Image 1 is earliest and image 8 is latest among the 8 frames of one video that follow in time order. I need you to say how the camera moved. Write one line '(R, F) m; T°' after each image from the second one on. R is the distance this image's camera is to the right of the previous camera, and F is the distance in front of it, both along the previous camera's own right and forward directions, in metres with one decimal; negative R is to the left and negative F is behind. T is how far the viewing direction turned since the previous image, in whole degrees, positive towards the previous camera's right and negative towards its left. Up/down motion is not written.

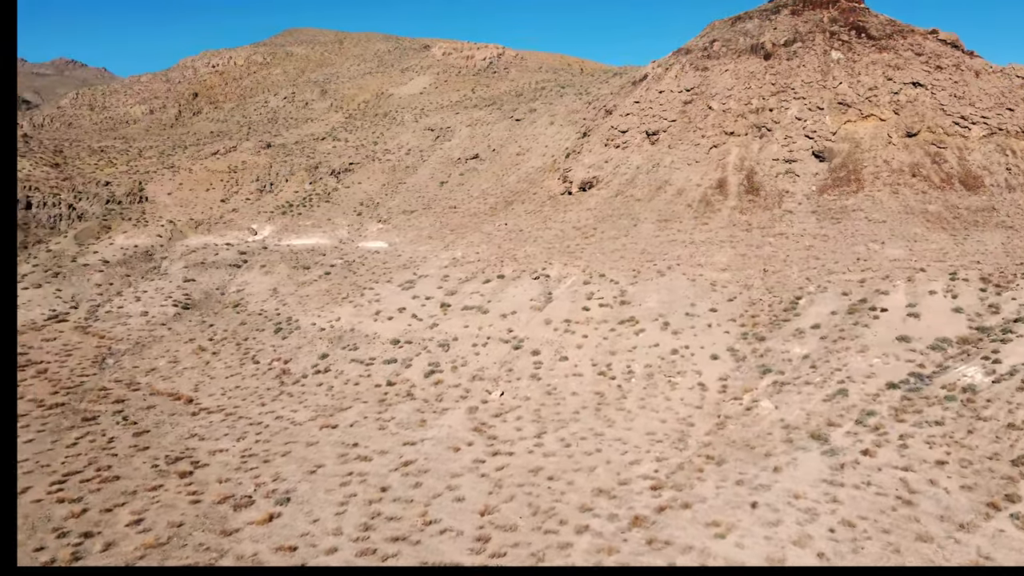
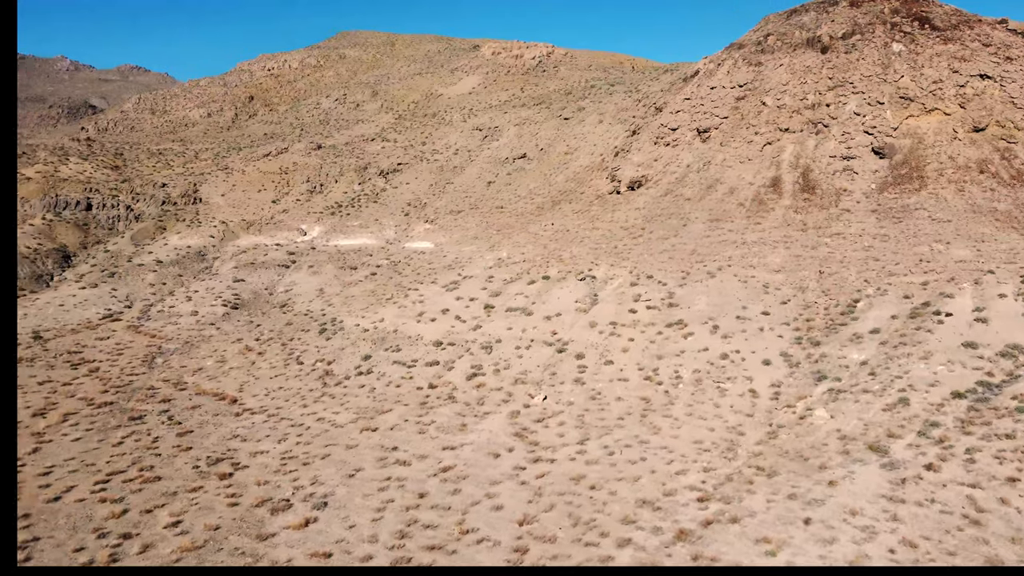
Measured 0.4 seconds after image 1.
(-0.1, +0.3) m; -4°
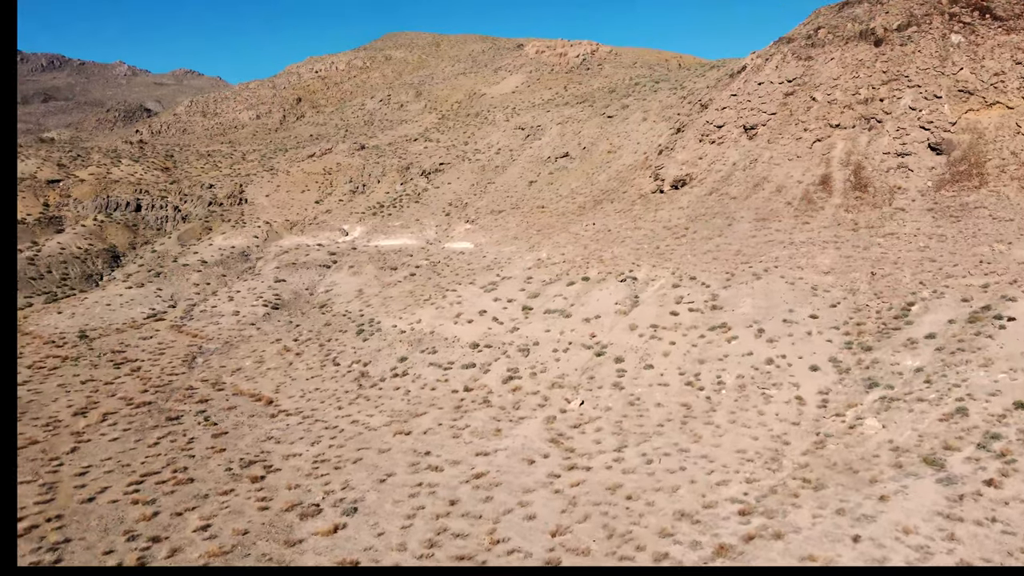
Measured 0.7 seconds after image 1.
(0.0, +0.3) m; -4°
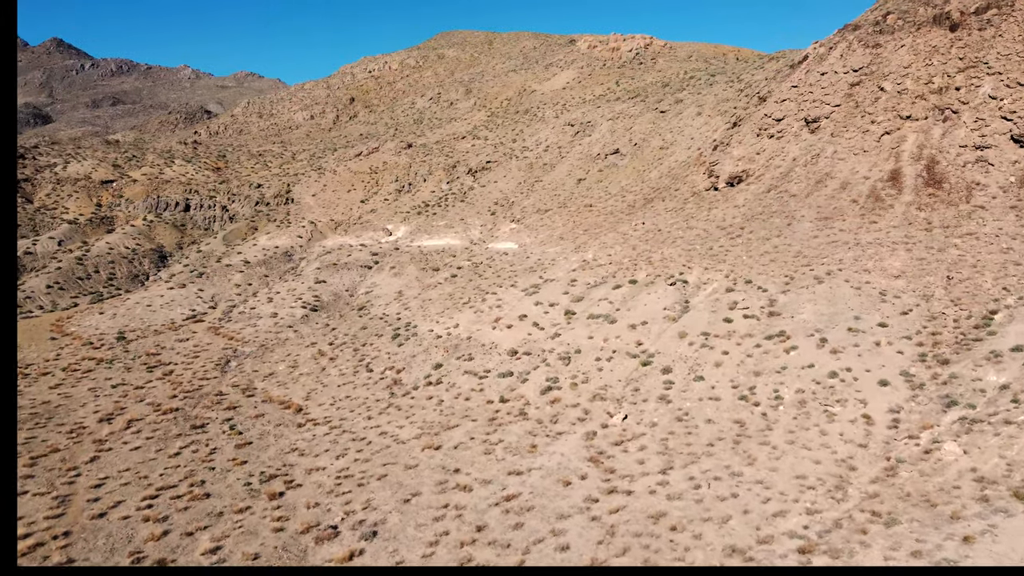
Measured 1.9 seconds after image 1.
(+0.1, +0.8) m; -4°
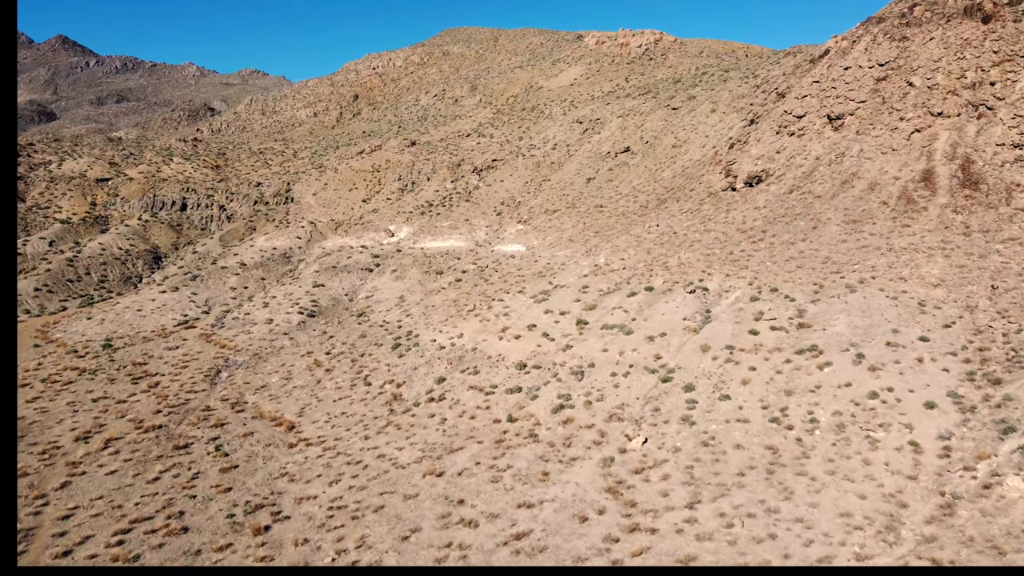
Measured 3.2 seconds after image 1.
(-0.2, +1.4) m; 0°
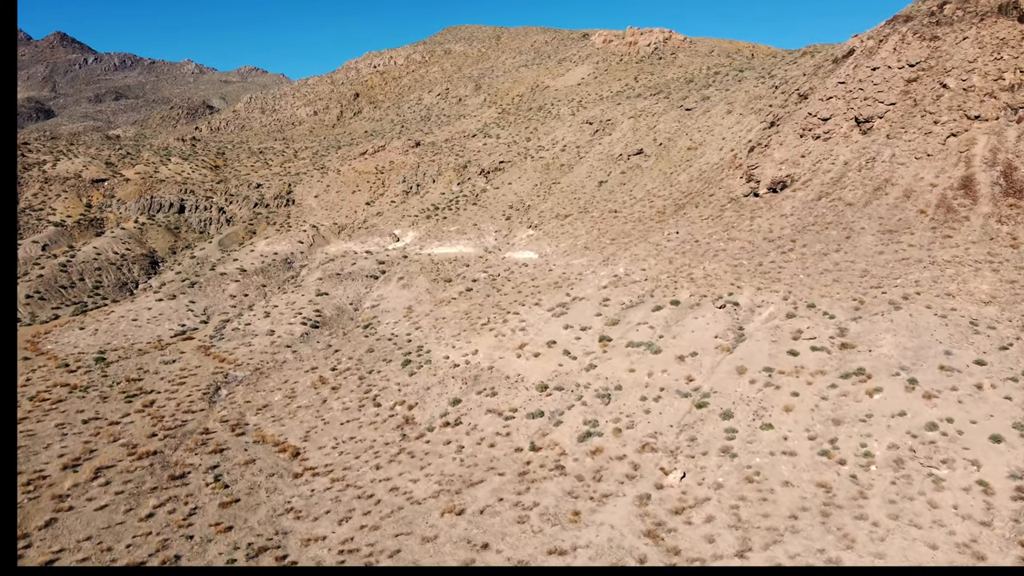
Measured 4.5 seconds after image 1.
(-0.7, +1.2) m; 0°
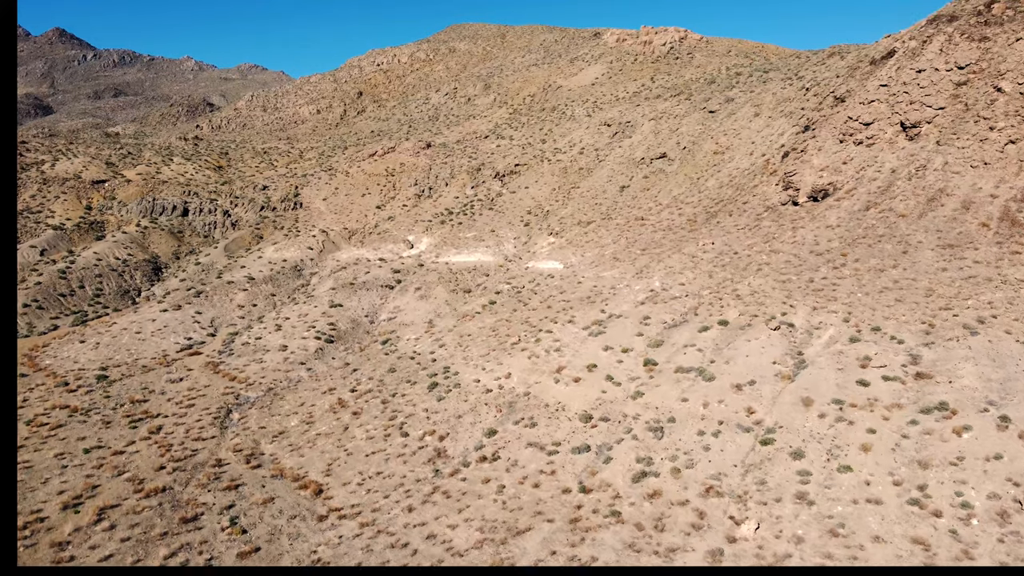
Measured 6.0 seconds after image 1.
(-1.3, +1.4) m; 0°
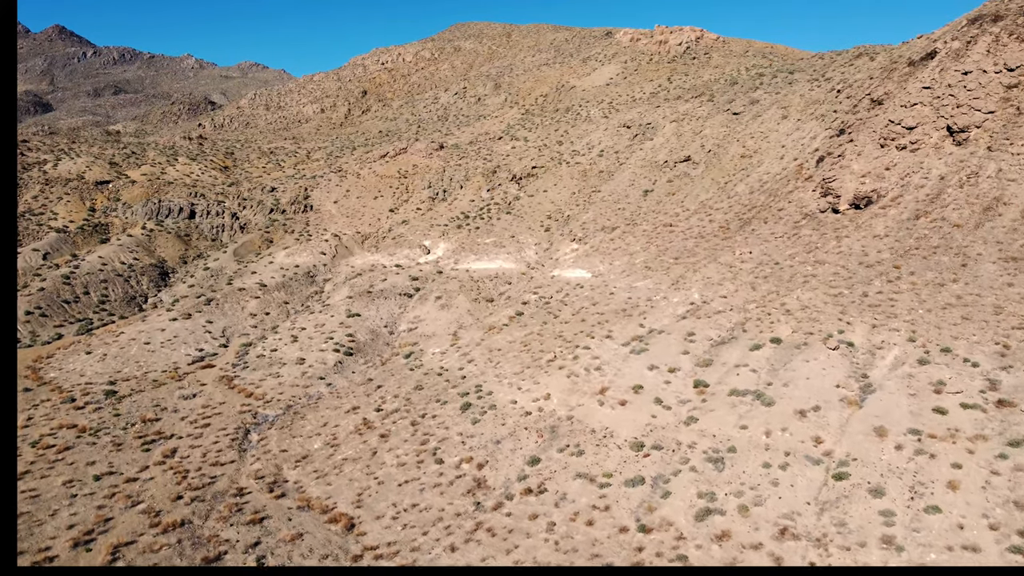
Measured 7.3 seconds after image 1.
(-1.3, +1.2) m; 0°
